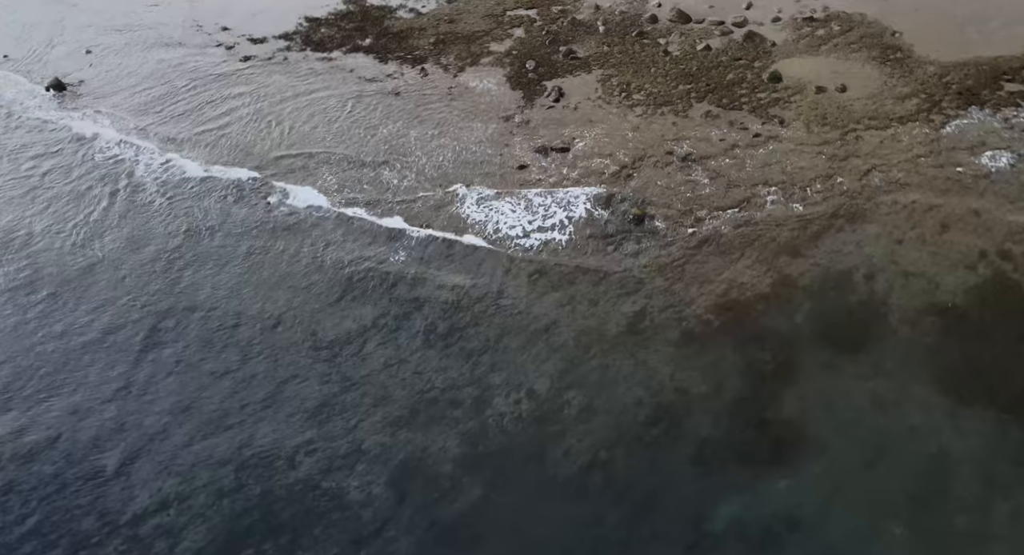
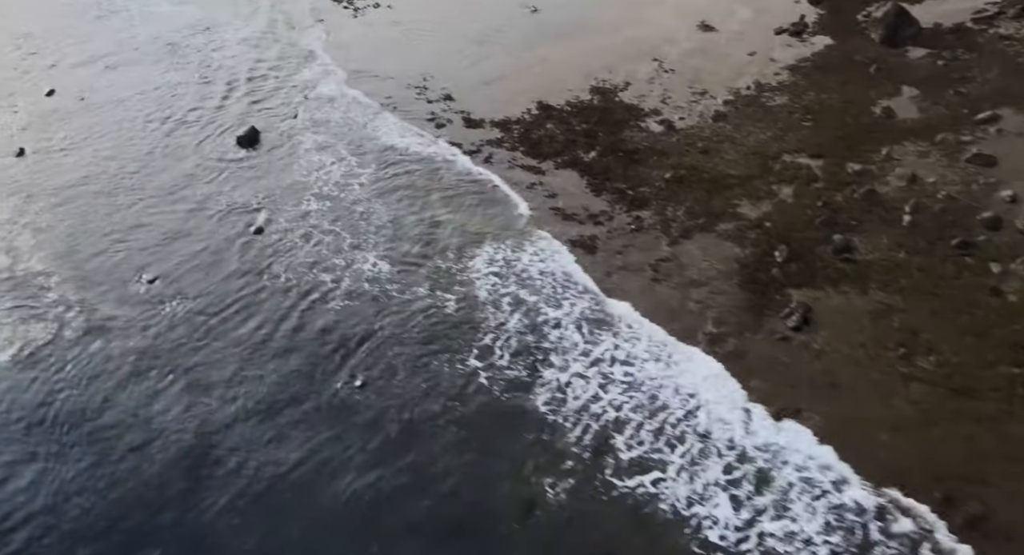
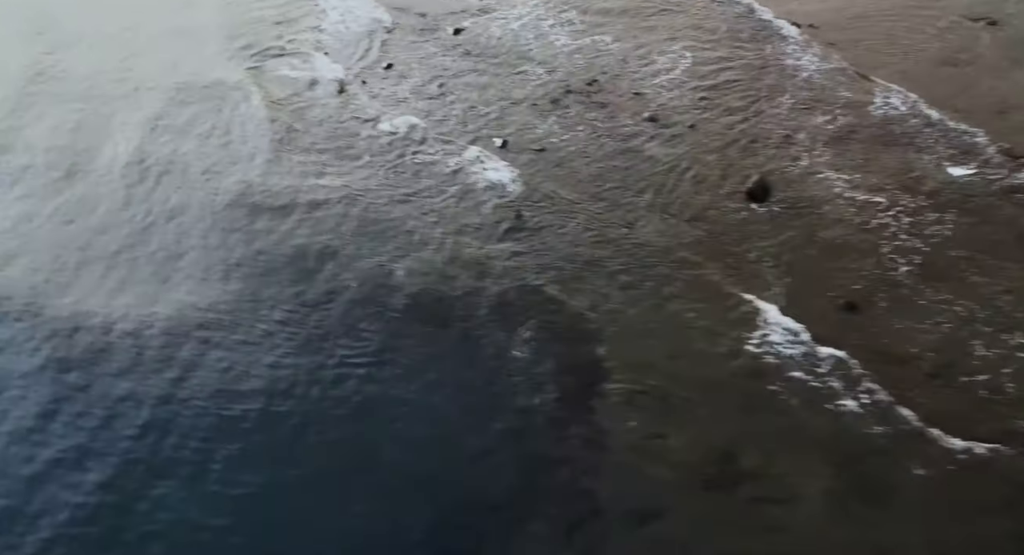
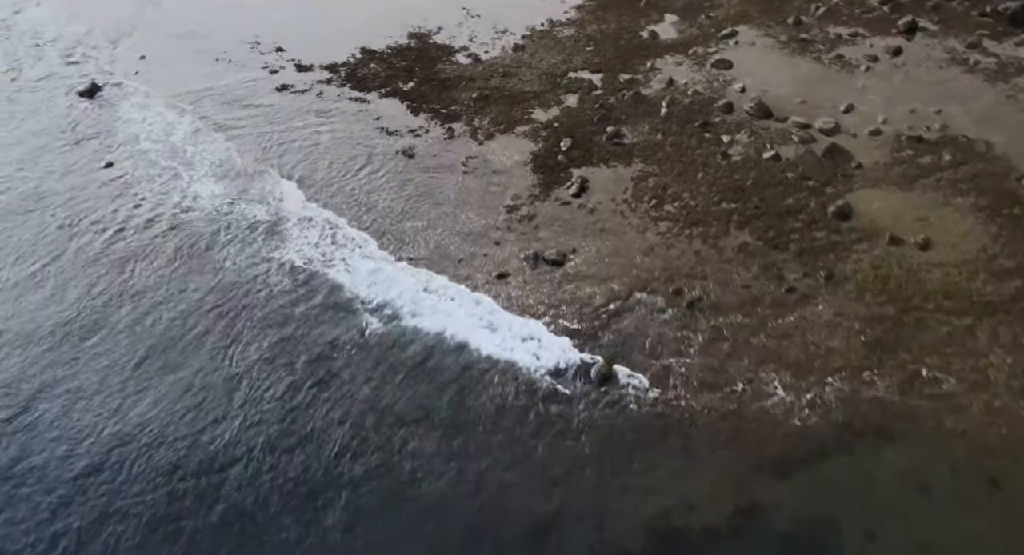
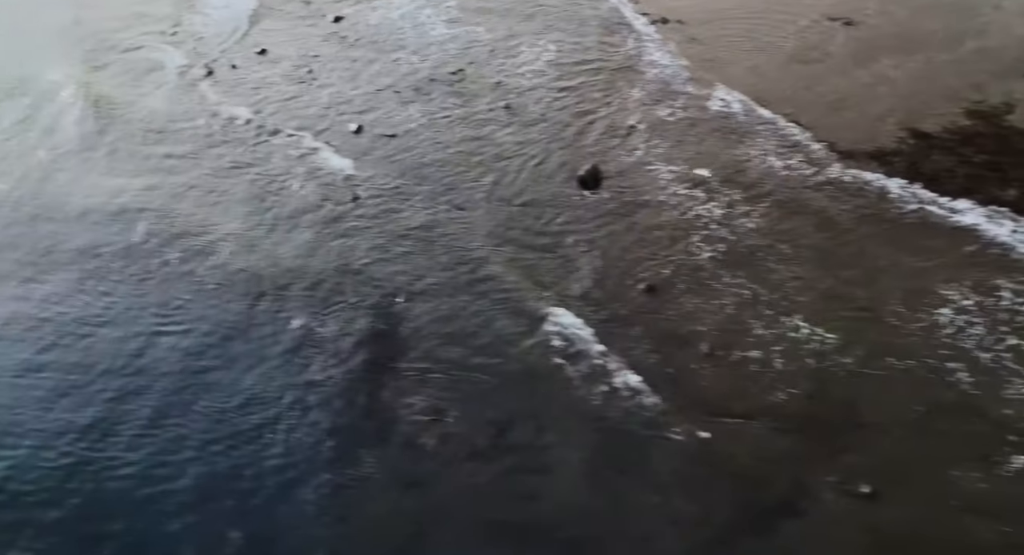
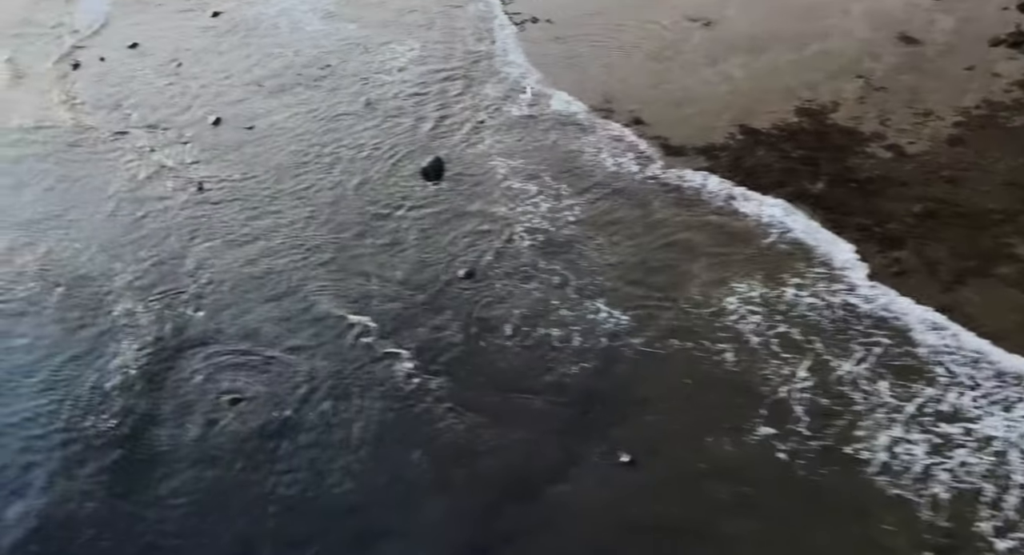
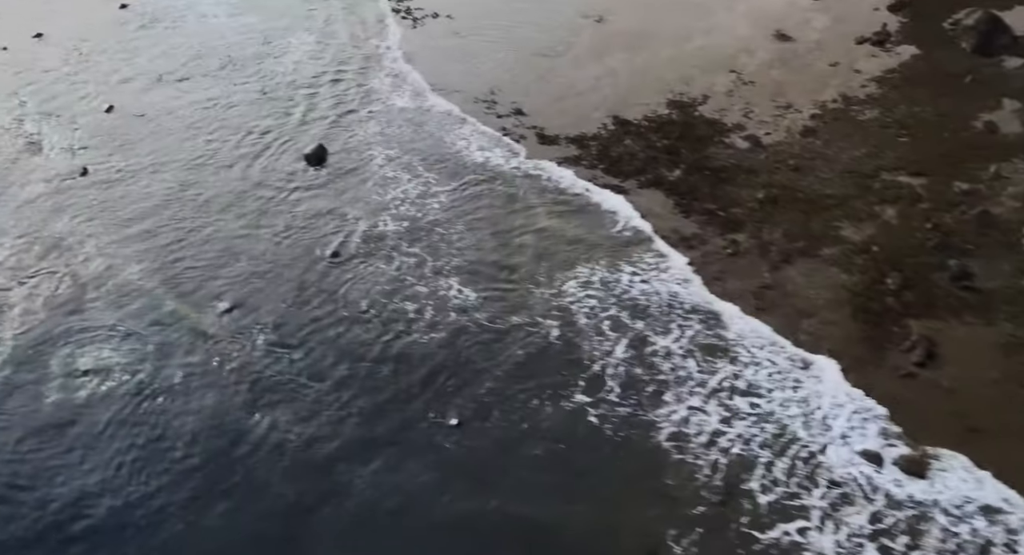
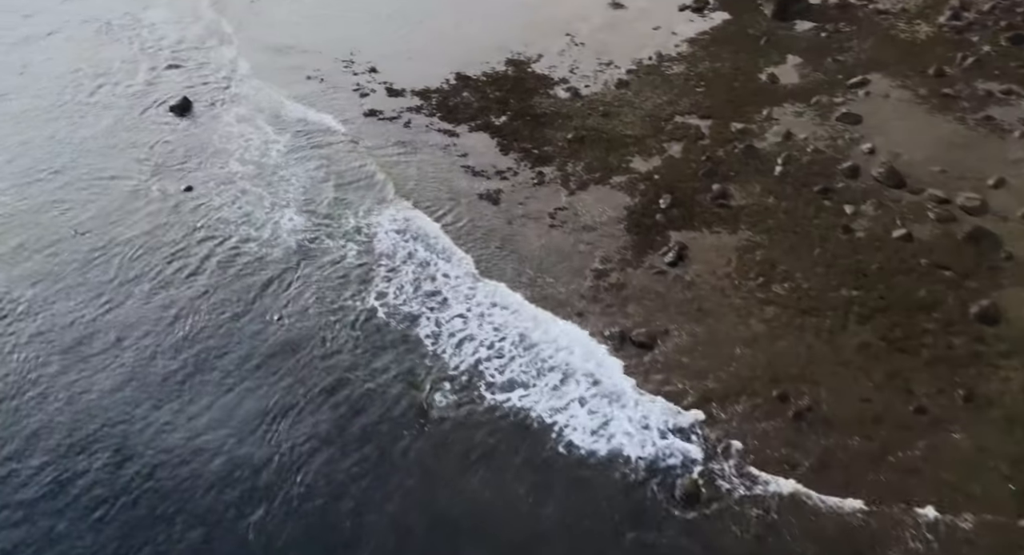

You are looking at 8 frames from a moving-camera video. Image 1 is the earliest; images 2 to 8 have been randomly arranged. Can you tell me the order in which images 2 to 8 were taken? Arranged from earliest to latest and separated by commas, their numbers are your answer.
4, 8, 2, 7, 6, 5, 3
